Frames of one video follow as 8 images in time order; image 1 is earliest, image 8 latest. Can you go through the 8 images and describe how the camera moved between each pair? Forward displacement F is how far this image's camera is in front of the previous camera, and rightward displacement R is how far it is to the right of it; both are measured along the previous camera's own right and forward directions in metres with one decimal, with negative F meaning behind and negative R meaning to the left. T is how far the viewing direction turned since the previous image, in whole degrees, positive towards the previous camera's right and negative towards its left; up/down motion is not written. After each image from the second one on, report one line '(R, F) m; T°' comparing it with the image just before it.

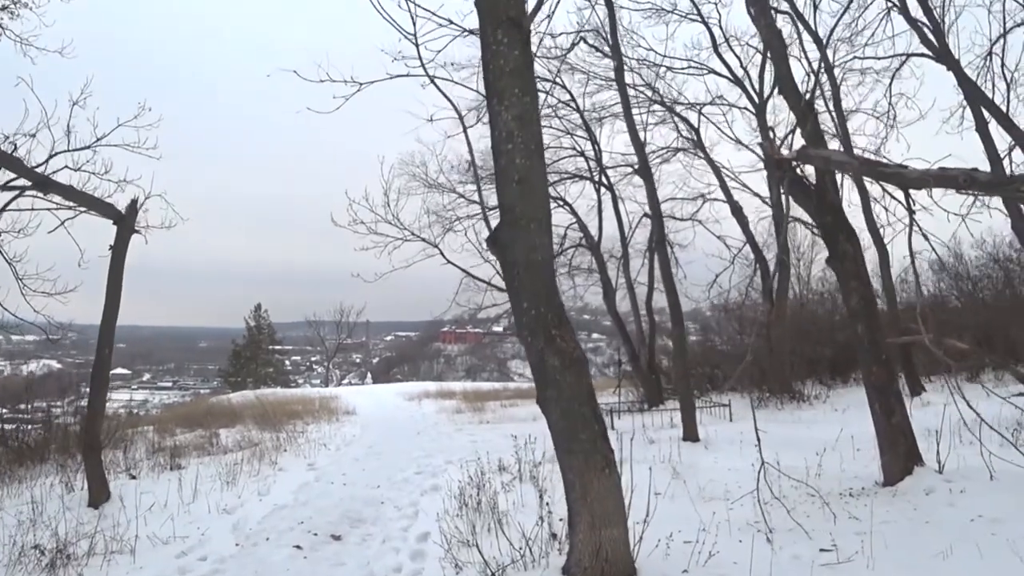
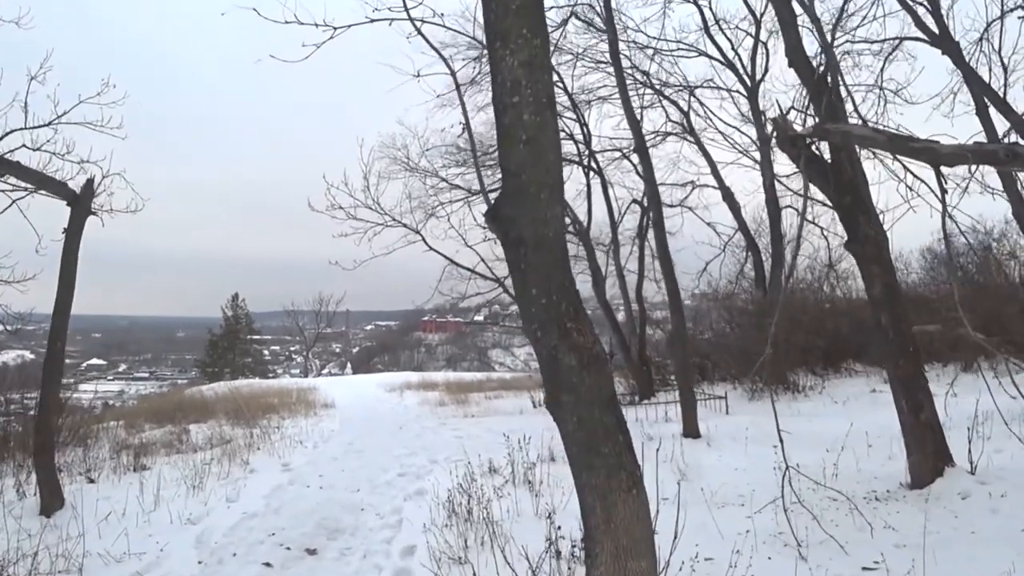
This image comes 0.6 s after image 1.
(-0.1, +0.7) m; +2°
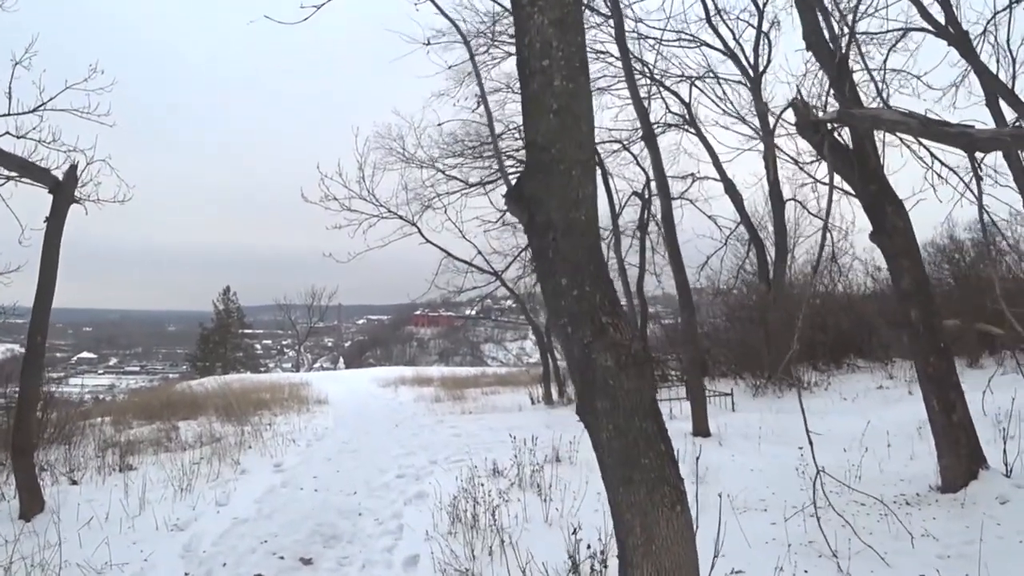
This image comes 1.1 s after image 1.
(-0.1, +0.4) m; +1°
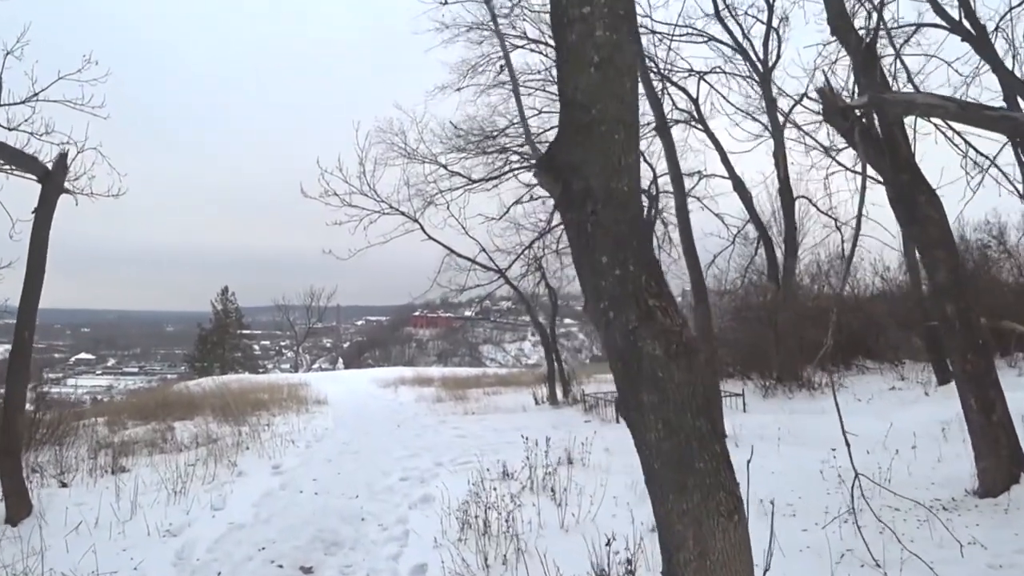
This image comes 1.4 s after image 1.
(-0.1, +0.4) m; 0°
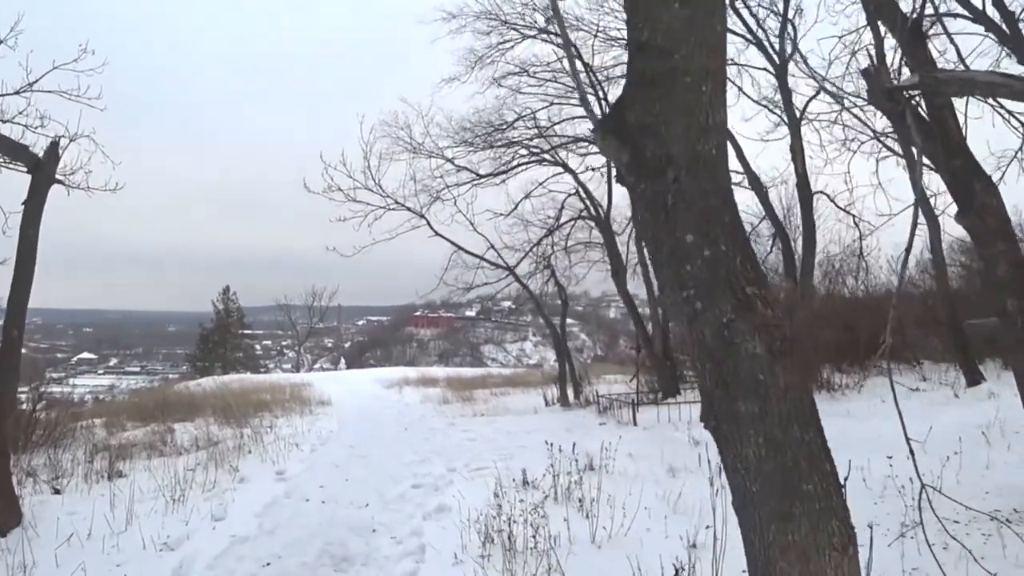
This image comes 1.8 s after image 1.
(-0.2, +0.5) m; 0°
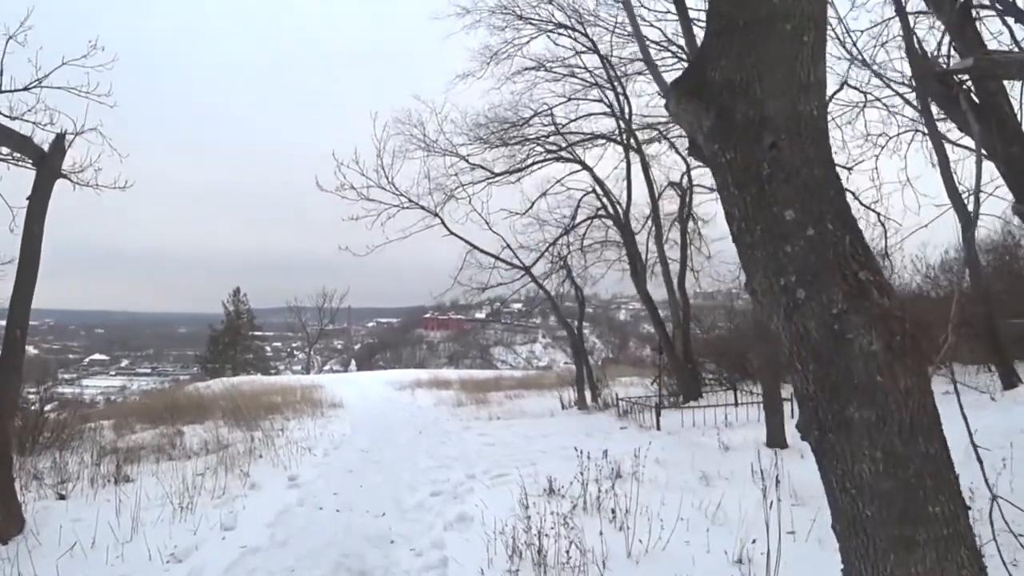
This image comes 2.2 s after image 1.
(-0.1, +0.4) m; -1°
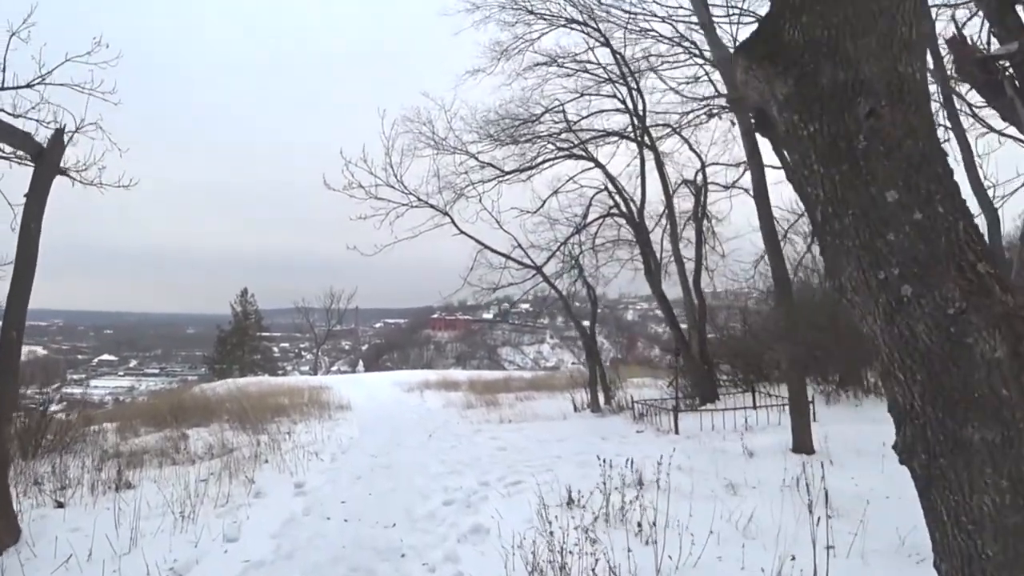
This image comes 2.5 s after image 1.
(-0.1, +0.3) m; -1°
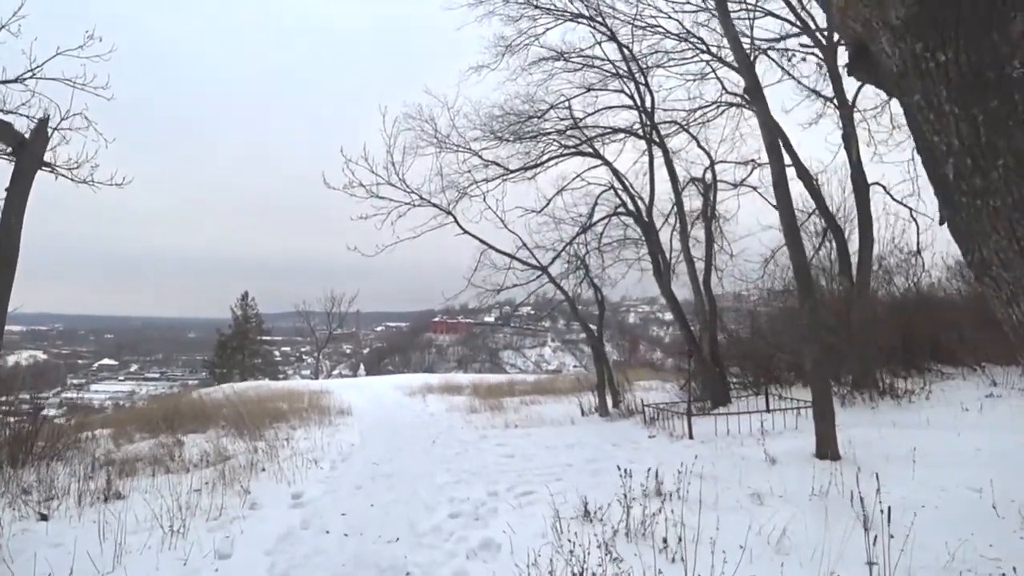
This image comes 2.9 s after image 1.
(-0.1, +0.4) m; 0°
